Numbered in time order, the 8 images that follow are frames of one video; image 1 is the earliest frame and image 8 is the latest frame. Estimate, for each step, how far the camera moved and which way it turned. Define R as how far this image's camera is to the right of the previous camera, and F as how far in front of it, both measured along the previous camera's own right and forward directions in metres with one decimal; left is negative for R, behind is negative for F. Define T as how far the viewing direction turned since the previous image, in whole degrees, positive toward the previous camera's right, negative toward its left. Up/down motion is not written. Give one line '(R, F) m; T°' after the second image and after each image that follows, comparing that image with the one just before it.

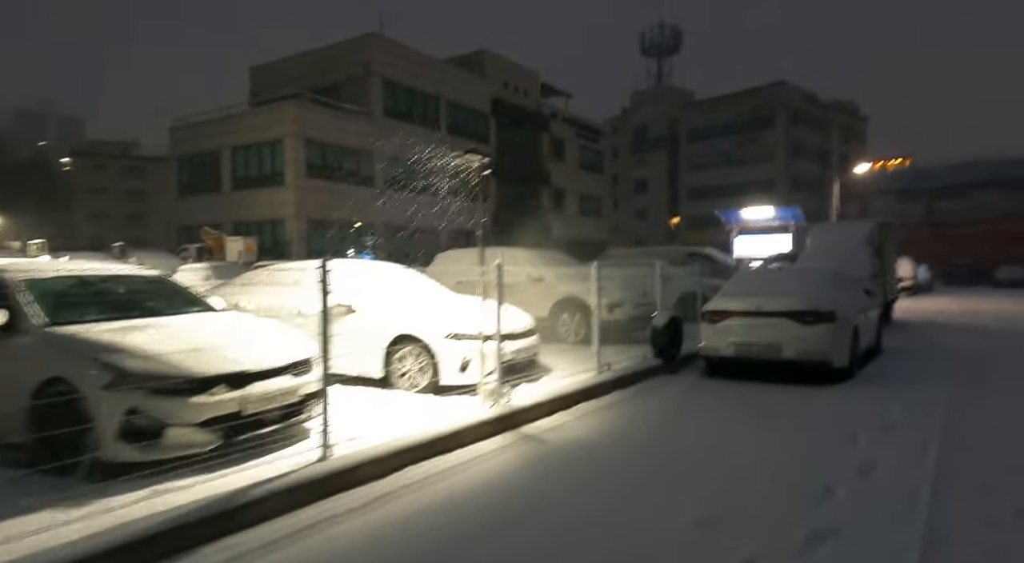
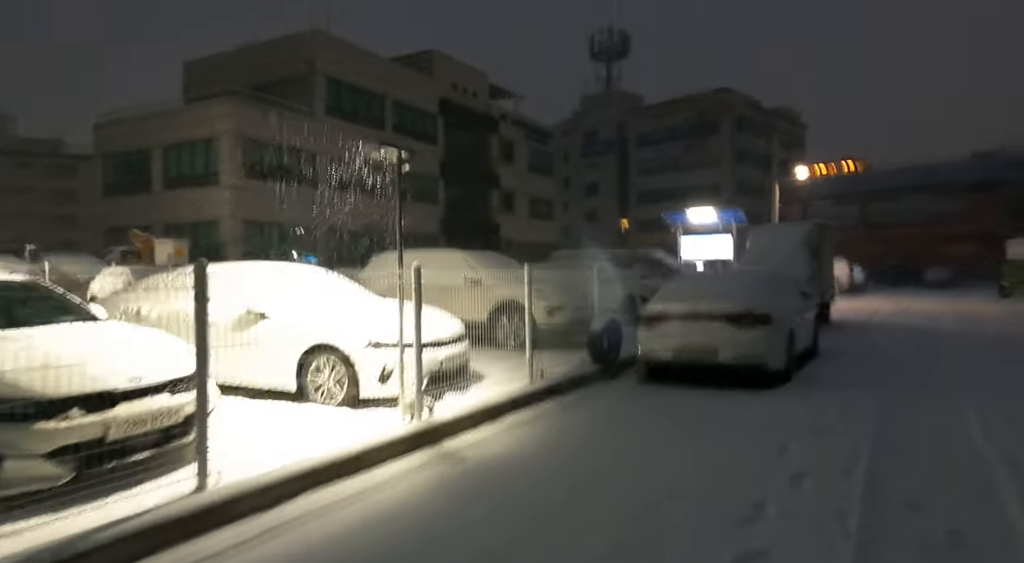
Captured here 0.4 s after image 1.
(+0.2, +0.3) m; +4°
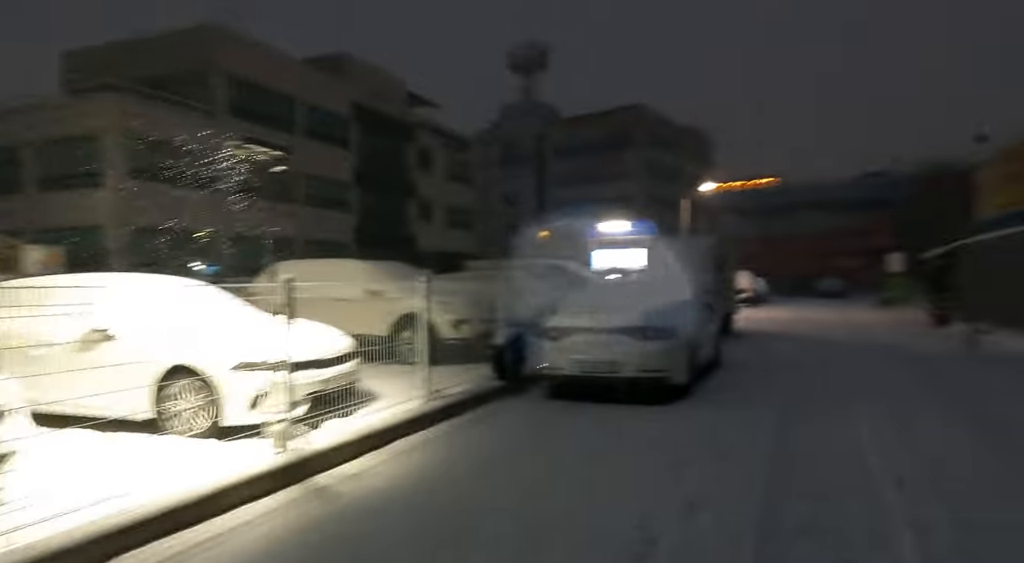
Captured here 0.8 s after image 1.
(+0.2, +0.3) m; +7°
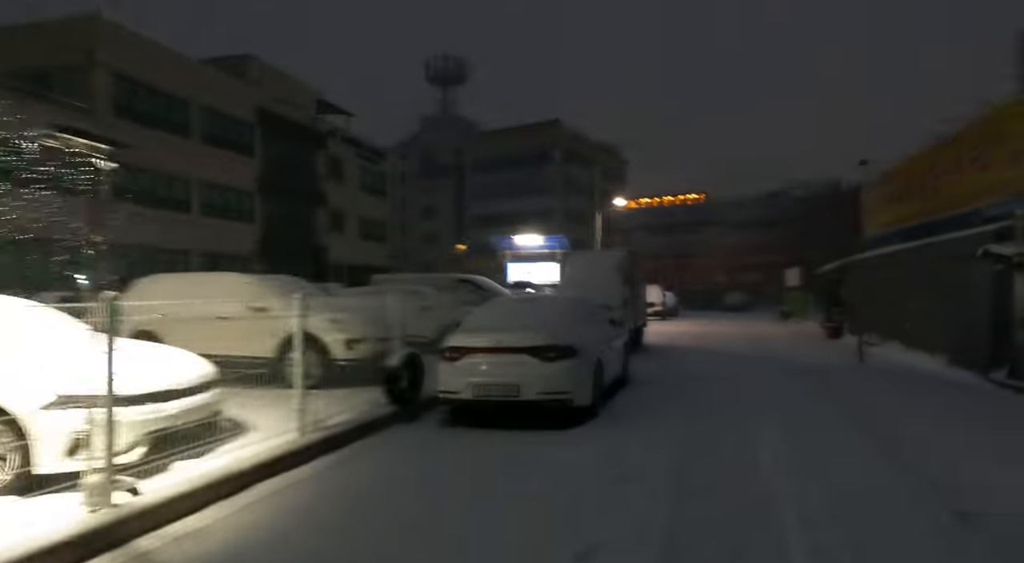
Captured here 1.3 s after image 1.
(+0.2, +0.4) m; +7°
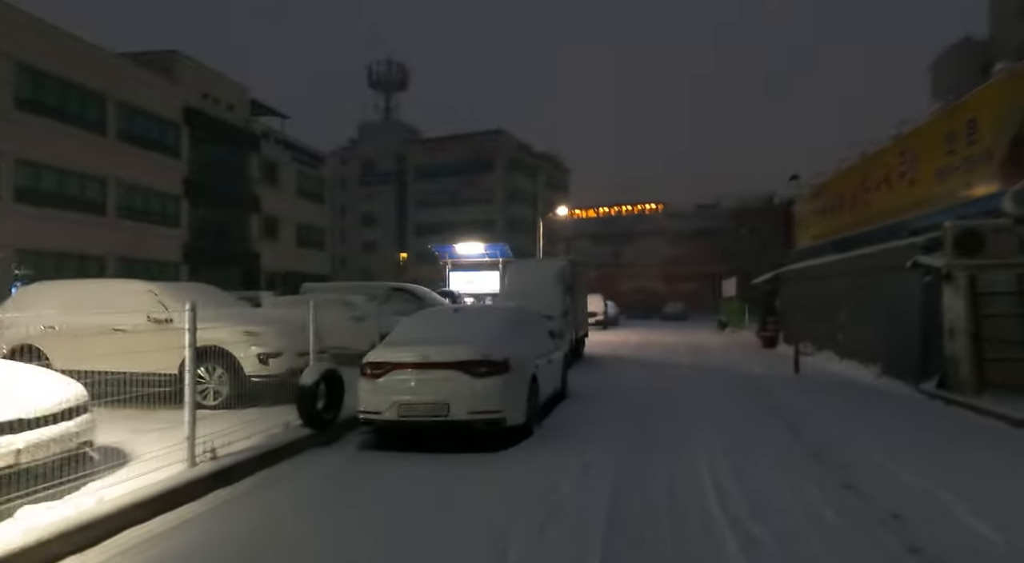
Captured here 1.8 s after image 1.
(+0.2, +0.5) m; +5°
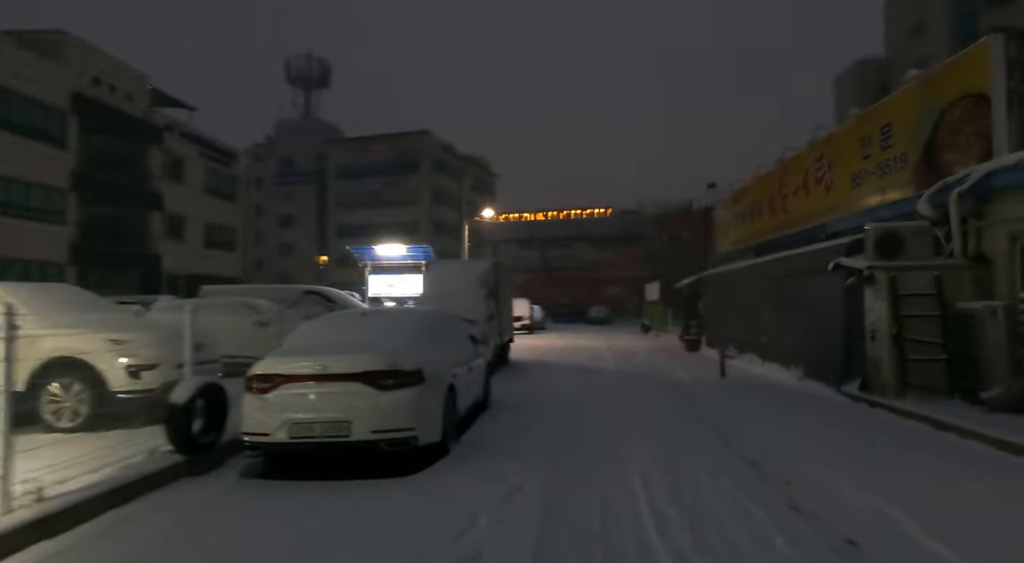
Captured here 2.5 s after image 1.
(+0.1, +0.7) m; +7°
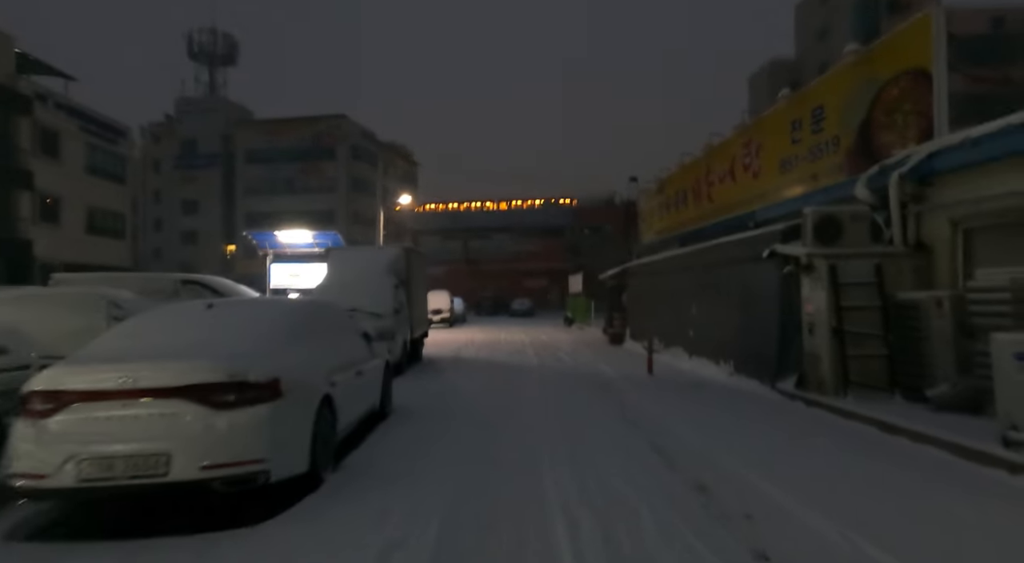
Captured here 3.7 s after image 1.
(+0.2, +1.3) m; +7°
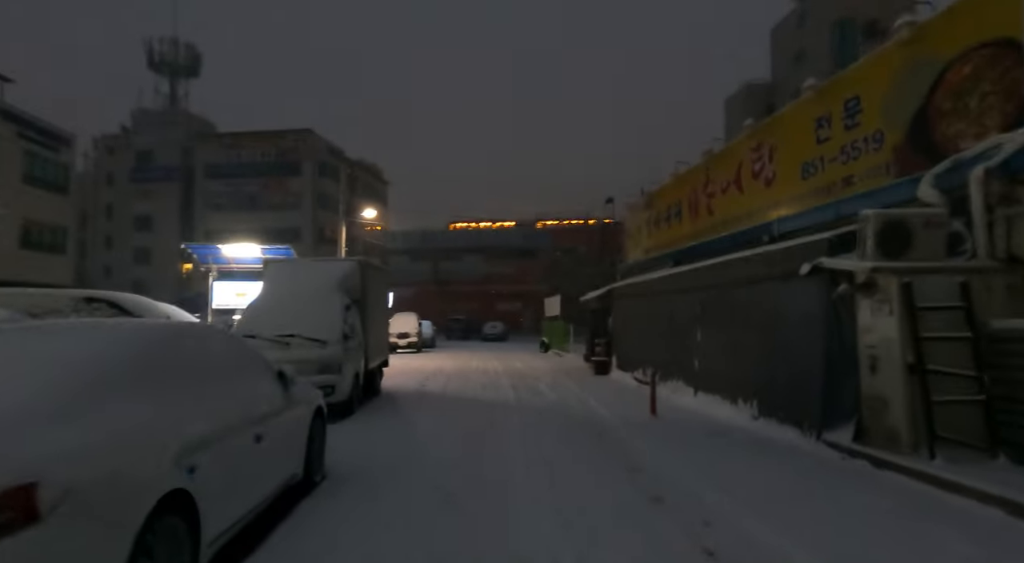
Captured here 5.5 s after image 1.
(-0.1, +2.2) m; +2°
